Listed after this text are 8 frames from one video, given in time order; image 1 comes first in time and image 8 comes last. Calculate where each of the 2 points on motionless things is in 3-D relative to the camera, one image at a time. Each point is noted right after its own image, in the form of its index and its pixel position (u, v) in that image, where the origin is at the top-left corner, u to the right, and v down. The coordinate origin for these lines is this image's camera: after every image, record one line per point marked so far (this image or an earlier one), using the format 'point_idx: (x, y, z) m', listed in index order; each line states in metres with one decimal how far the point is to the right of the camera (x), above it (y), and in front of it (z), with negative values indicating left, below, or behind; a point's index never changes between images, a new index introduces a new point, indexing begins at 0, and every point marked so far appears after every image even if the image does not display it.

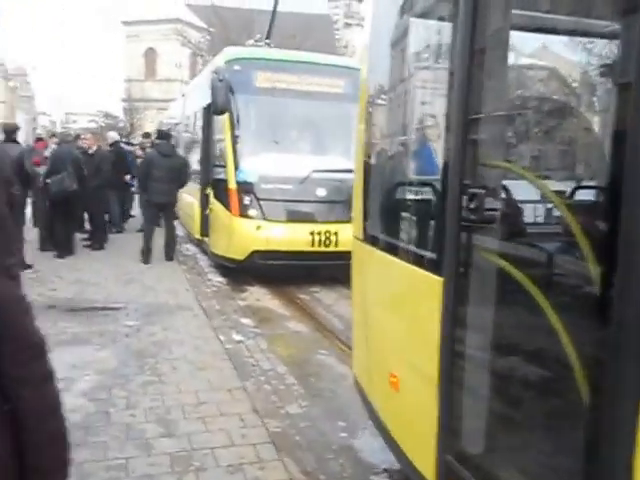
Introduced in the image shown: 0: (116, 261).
0: (-3.6, -0.4, +11.9) m
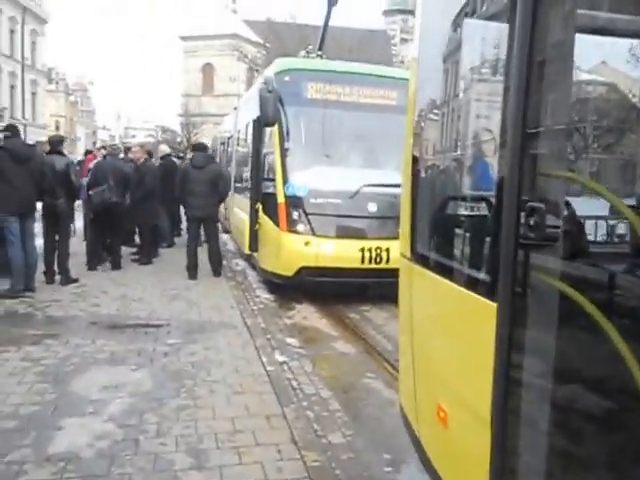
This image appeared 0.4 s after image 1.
0: (-2.8, -0.7, +11.9) m
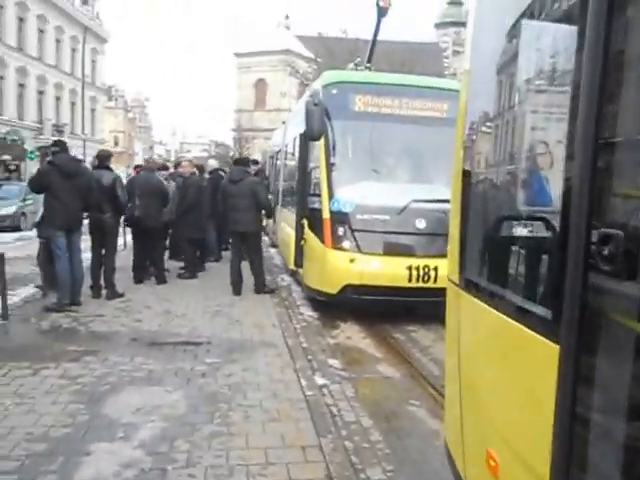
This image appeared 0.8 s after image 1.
0: (-1.9, -0.9, +11.8) m
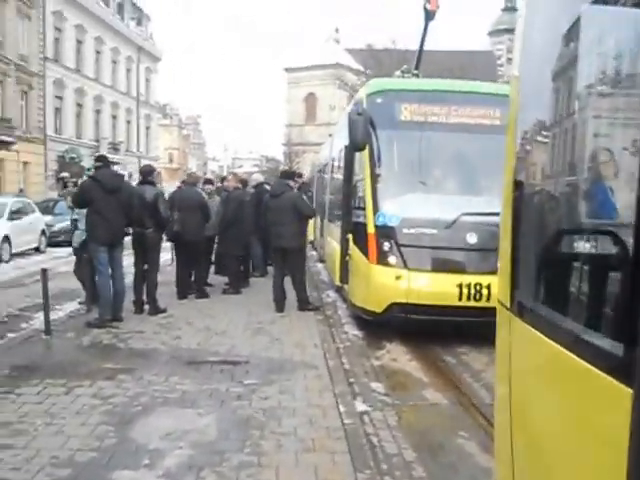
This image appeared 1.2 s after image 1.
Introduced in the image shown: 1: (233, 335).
0: (-1.2, -1.2, +11.5) m
1: (-1.2, -1.3, +9.1) m
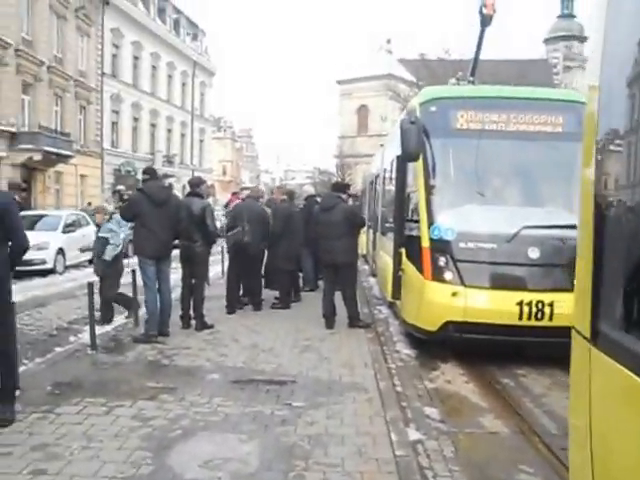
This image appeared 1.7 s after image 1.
0: (-0.3, -1.4, +11.2) m
1: (-0.5, -1.5, +8.8) m
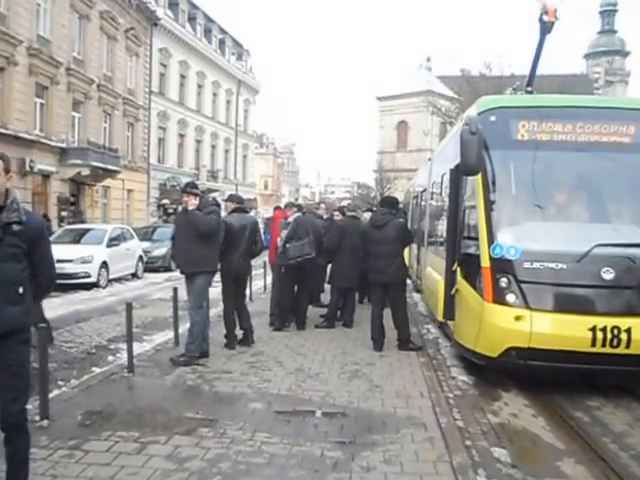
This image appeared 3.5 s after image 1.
0: (+0.4, -1.7, +10.6) m
1: (+0.1, -1.7, +8.2) m
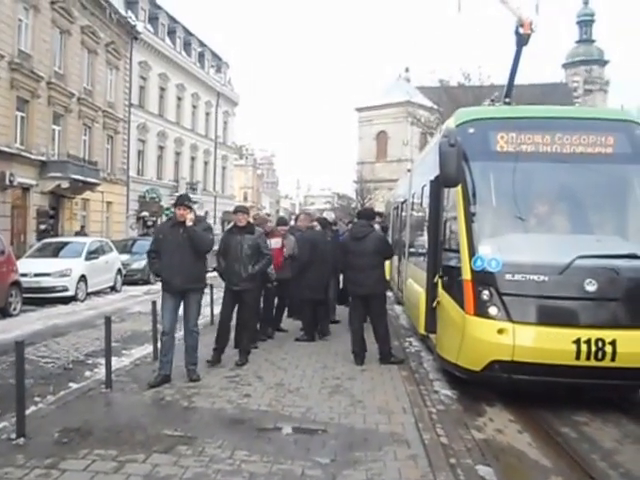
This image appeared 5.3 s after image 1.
0: (+0.1, -1.9, +10.4) m
1: (-0.1, -1.9, +8.1) m
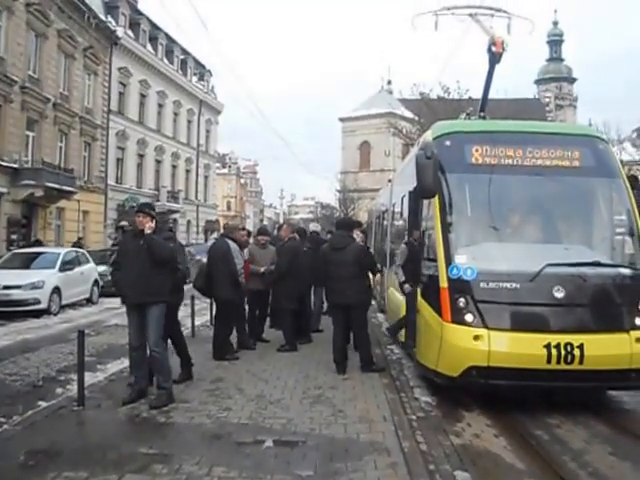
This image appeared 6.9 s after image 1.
0: (-0.2, -2.0, +10.4) m
1: (-0.4, -2.0, +8.0) m
